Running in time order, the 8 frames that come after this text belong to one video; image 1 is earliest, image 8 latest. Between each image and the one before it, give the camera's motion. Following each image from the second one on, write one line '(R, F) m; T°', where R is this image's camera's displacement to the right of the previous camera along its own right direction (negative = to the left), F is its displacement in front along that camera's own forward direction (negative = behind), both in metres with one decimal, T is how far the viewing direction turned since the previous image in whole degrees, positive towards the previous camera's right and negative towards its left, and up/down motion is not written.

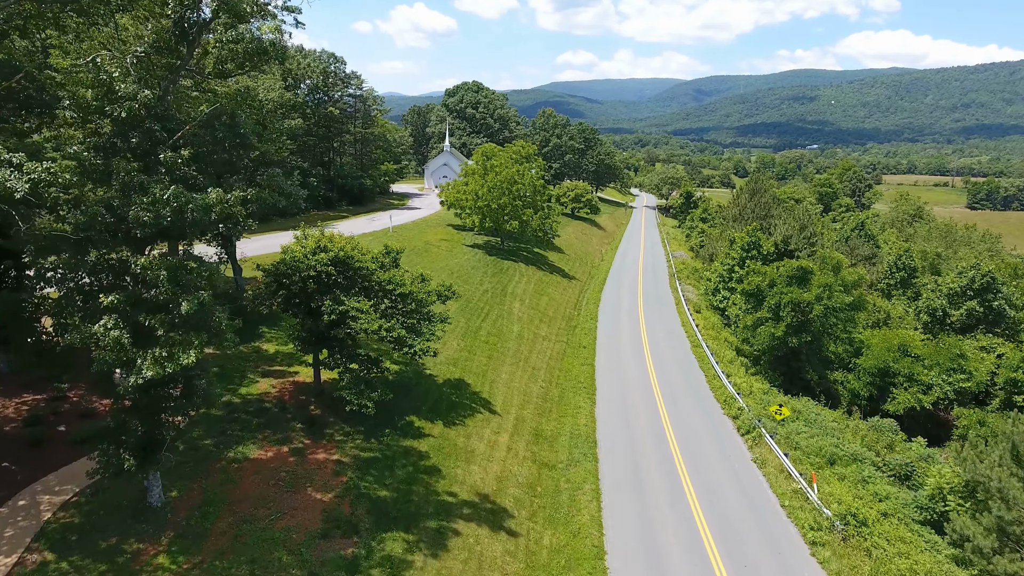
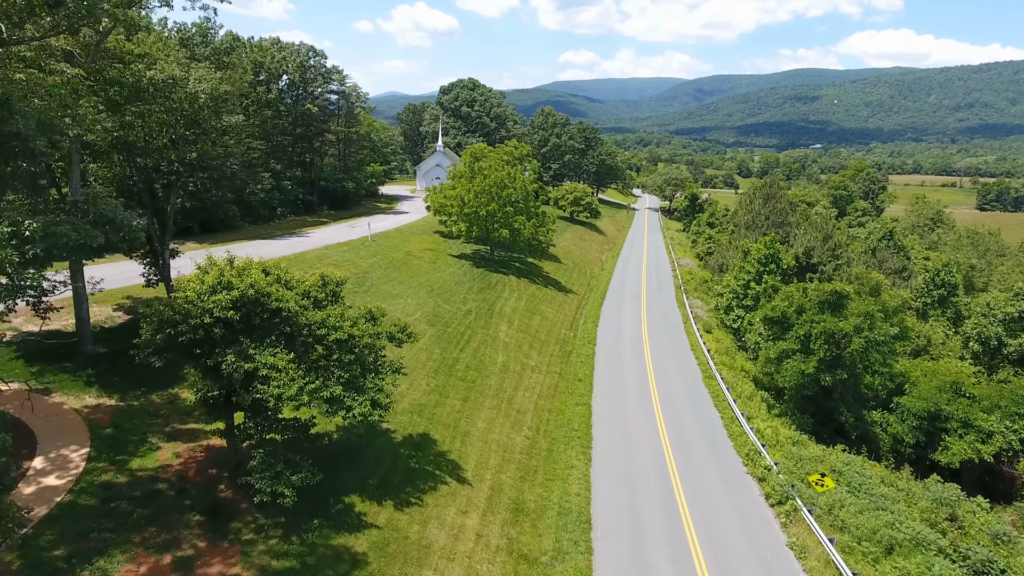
(+1.0, +4.5) m; 0°
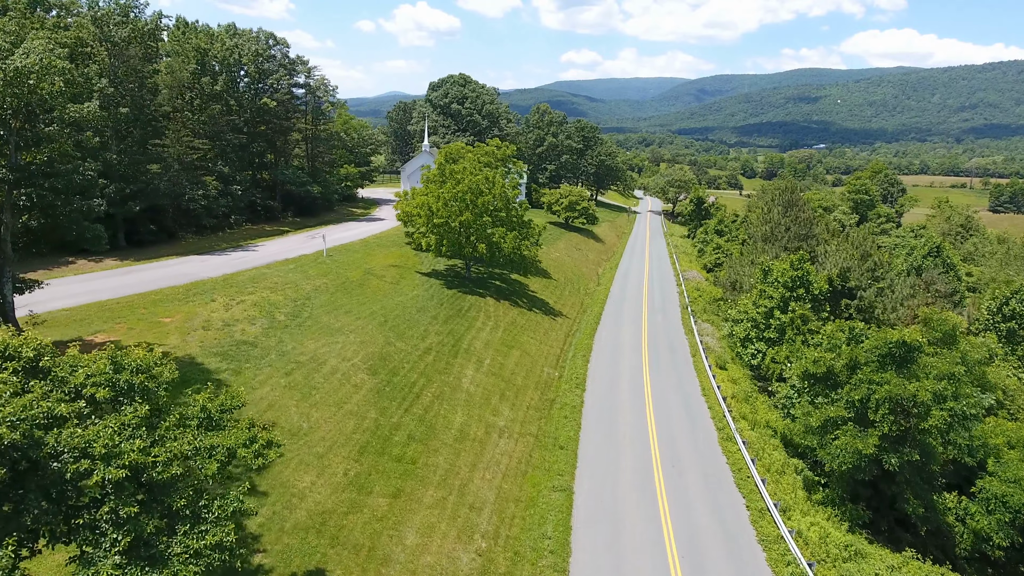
(+1.8, +6.5) m; 0°
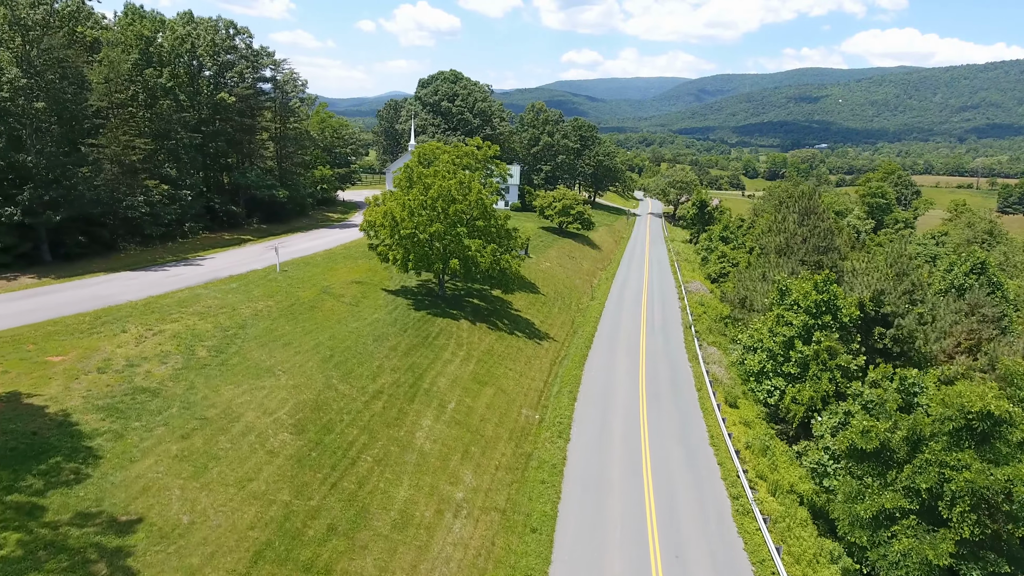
(+1.5, +4.8) m; 0°
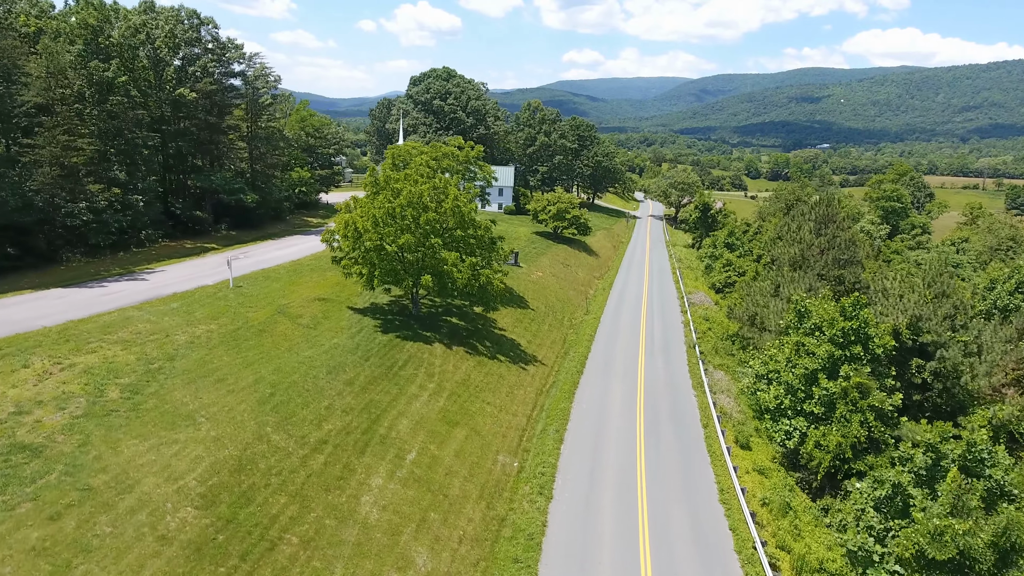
(+1.1, +3.8) m; 0°
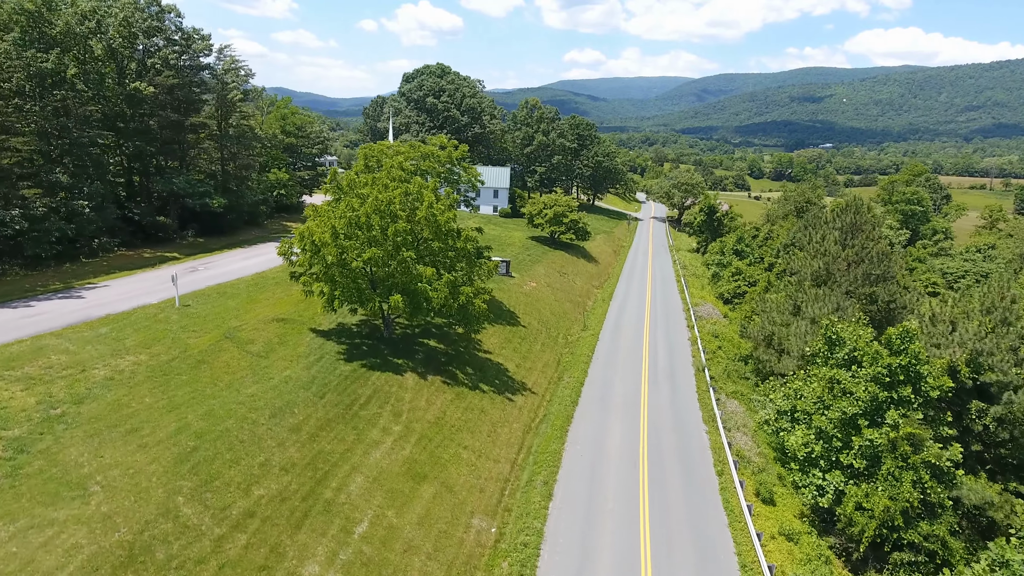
(+0.9, +3.7) m; 0°
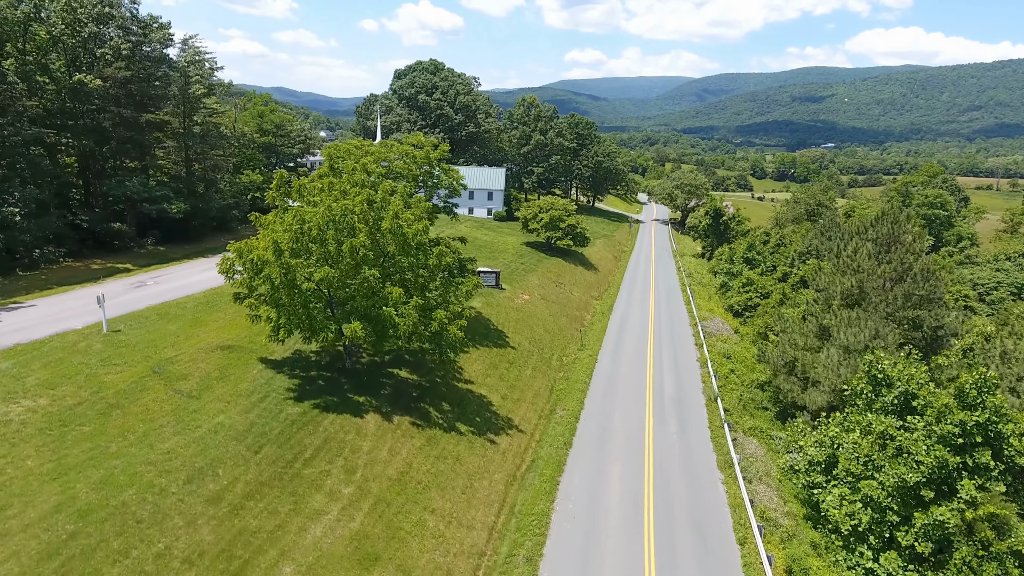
(+0.8, +3.8) m; 0°
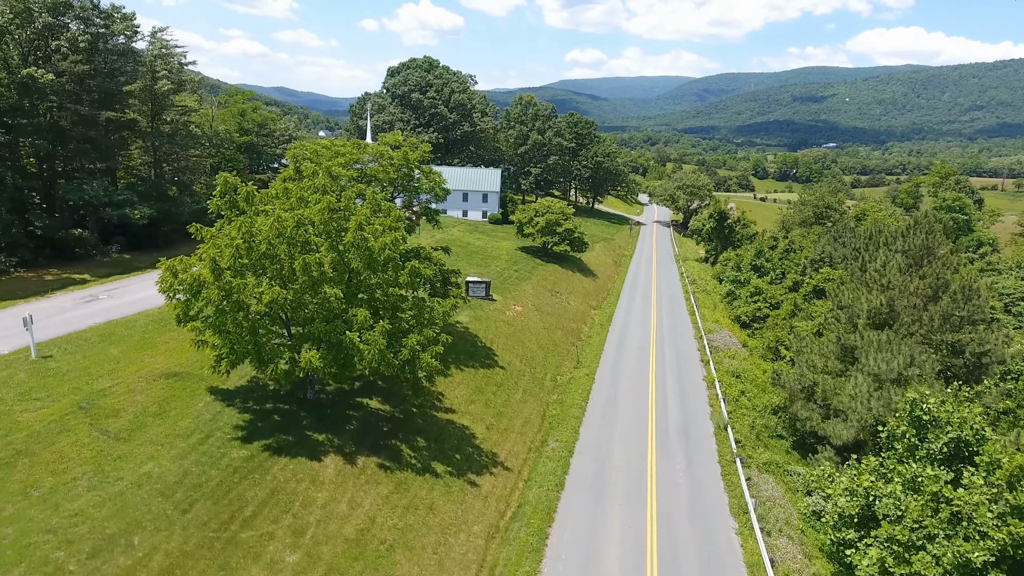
(+0.7, +2.8) m; 0°
